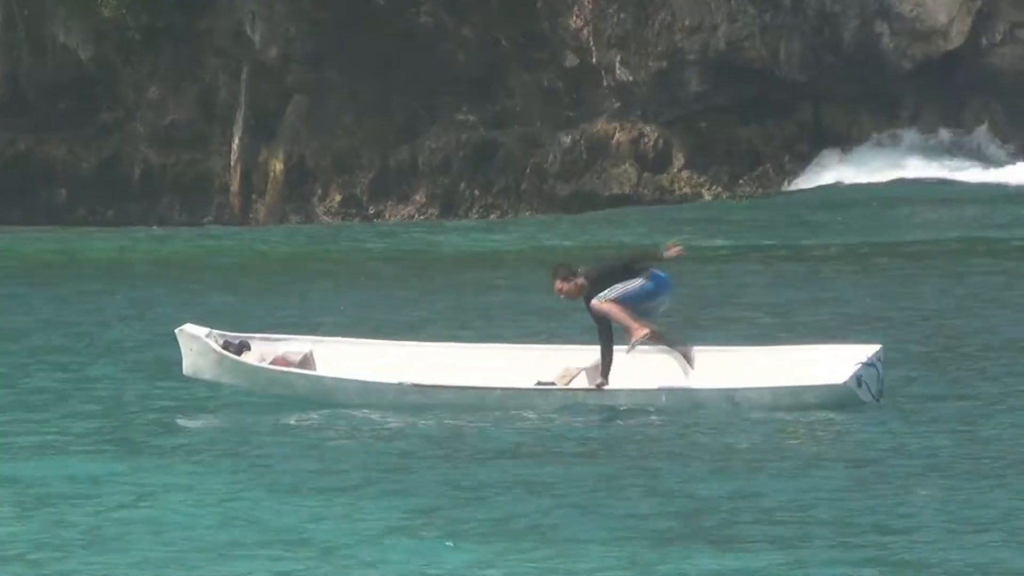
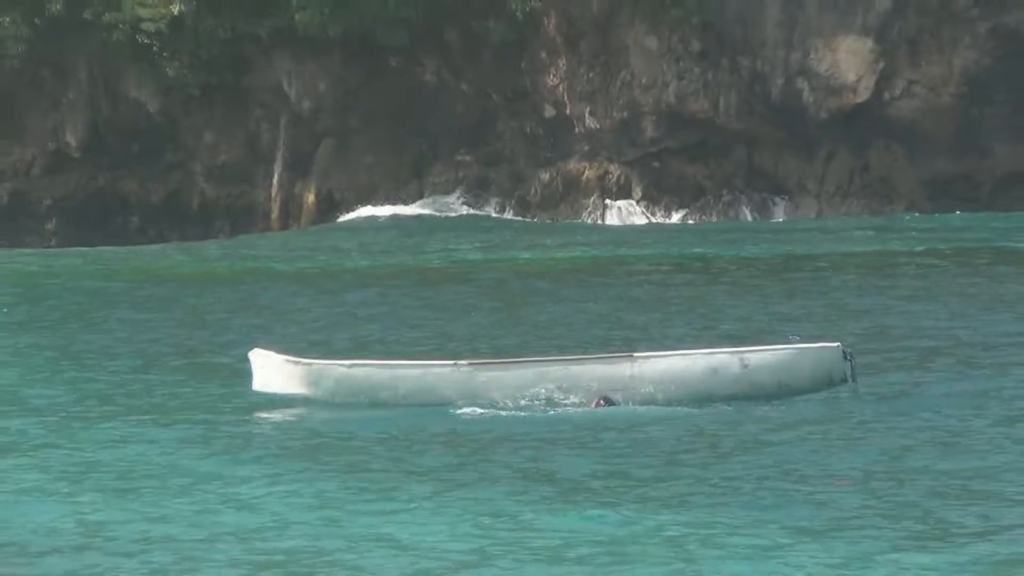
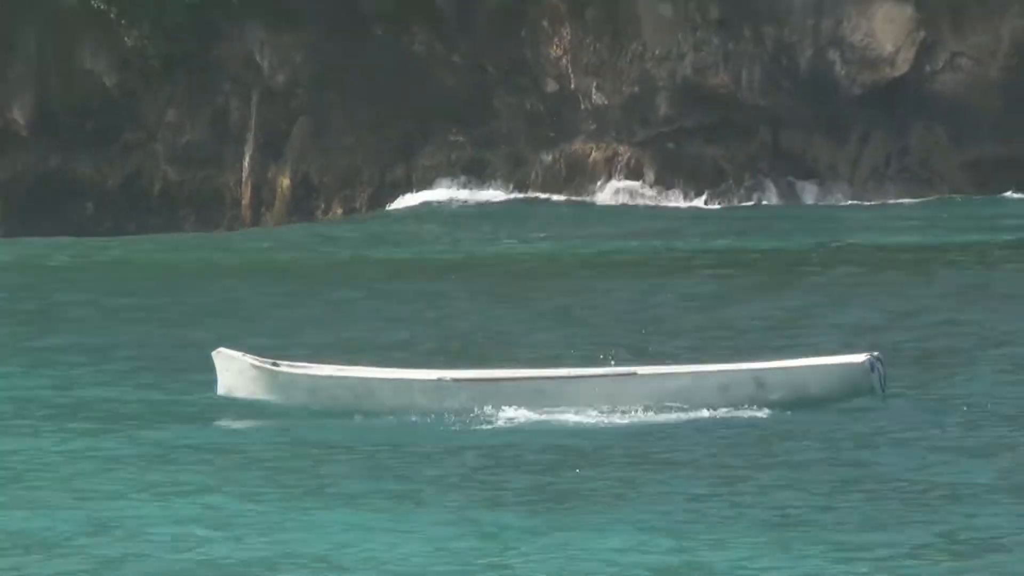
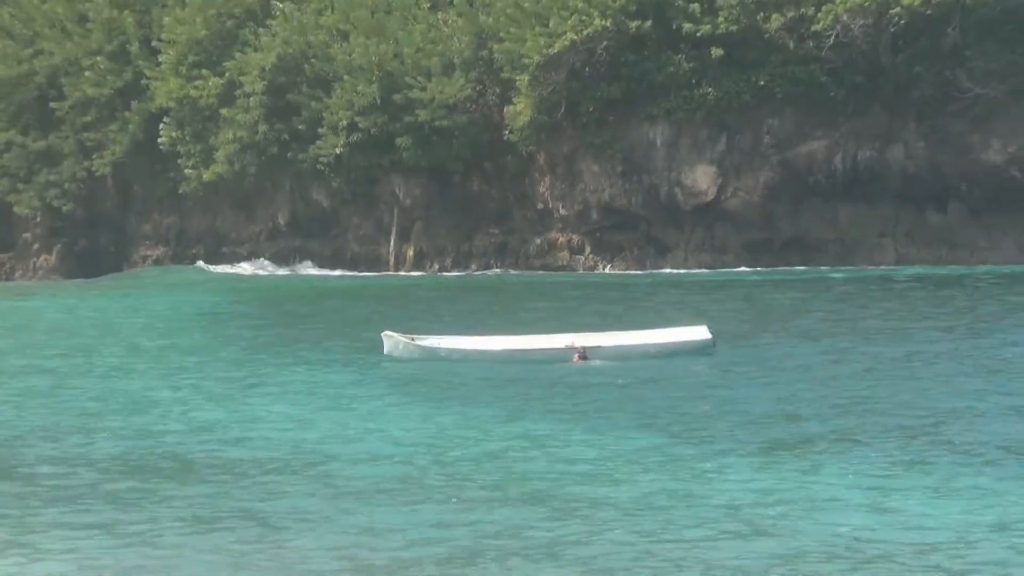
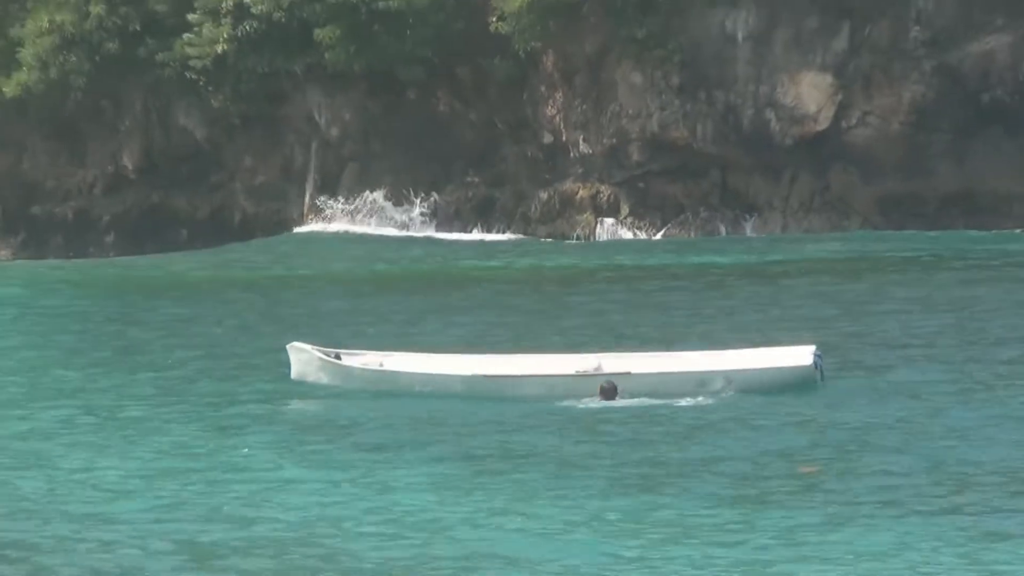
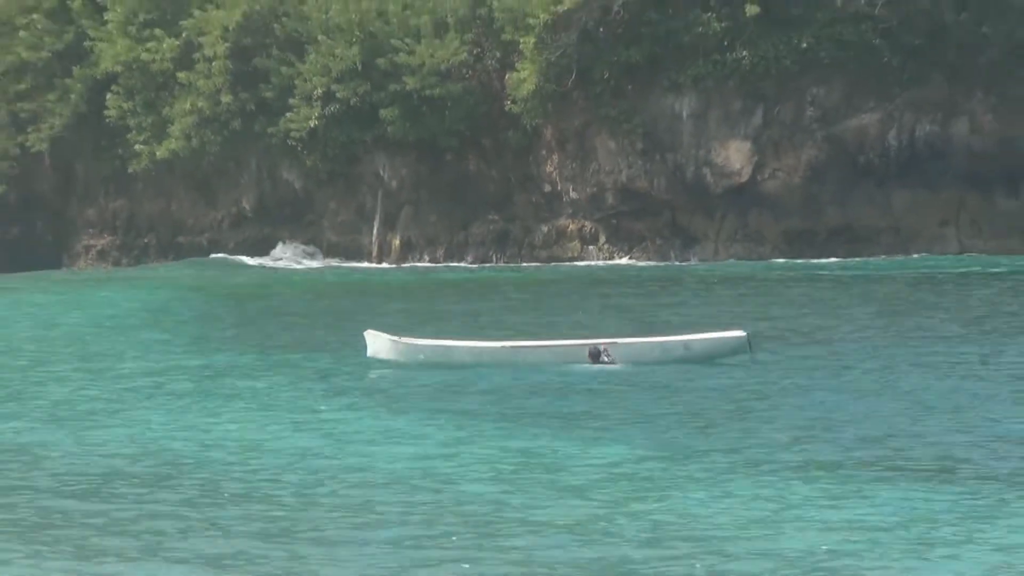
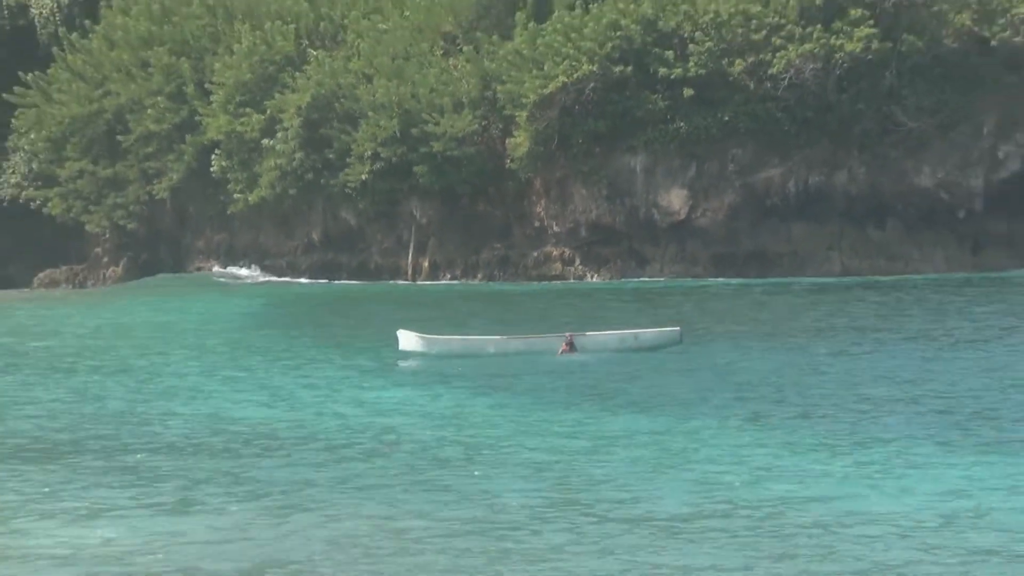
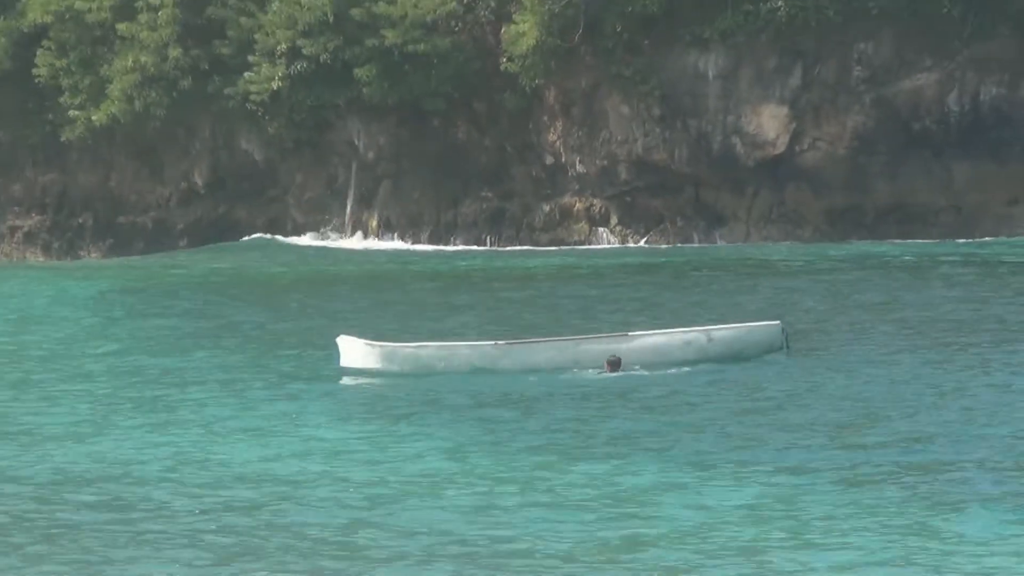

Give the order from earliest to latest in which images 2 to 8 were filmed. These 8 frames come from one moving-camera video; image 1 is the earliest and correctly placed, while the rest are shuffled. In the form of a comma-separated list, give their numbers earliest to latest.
3, 2, 5, 8, 6, 4, 7
